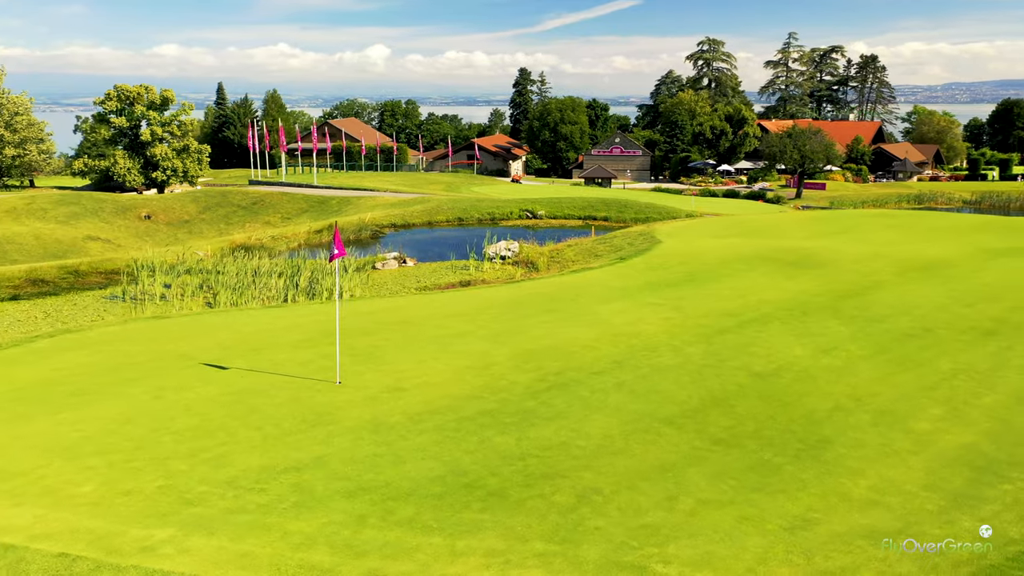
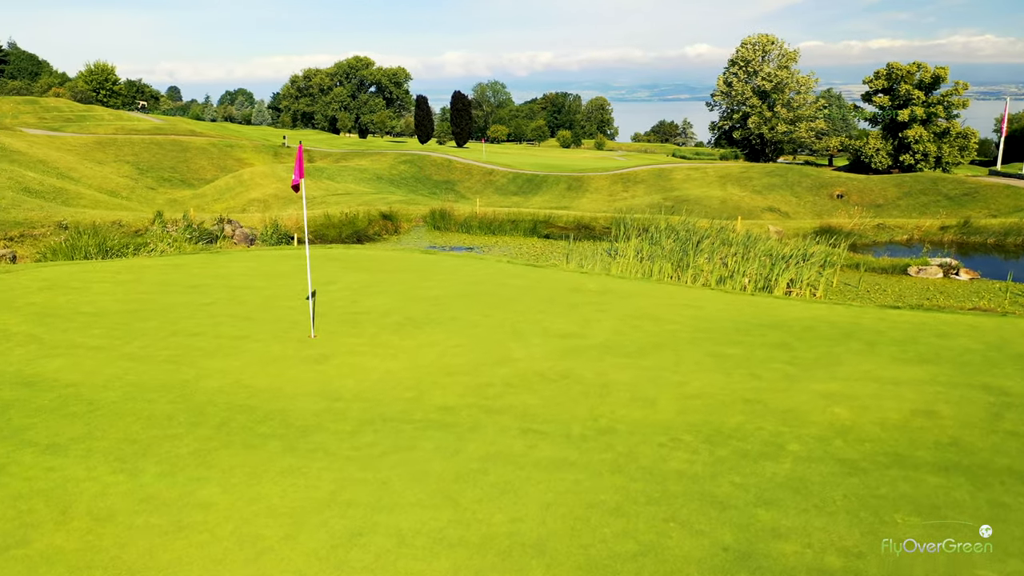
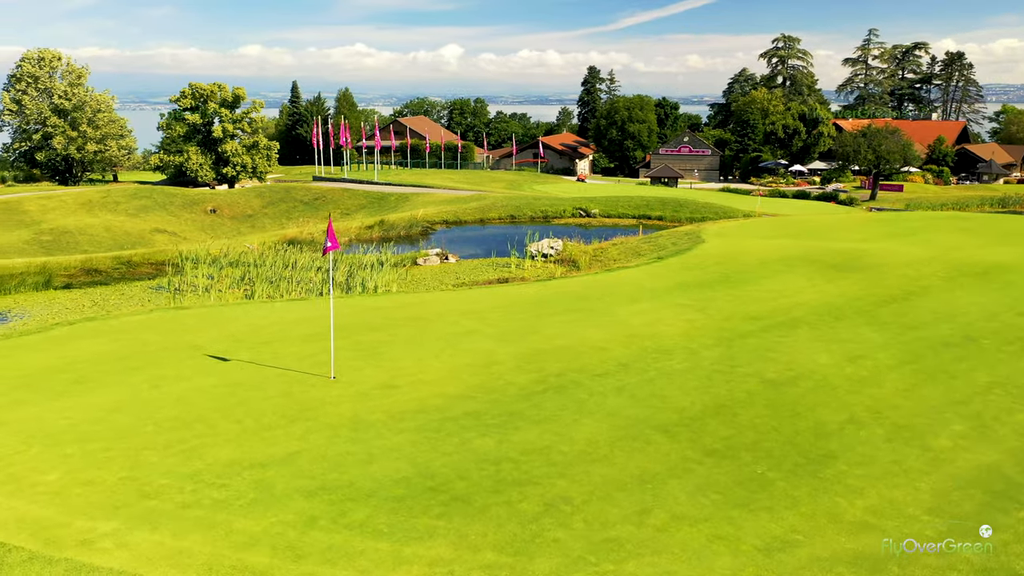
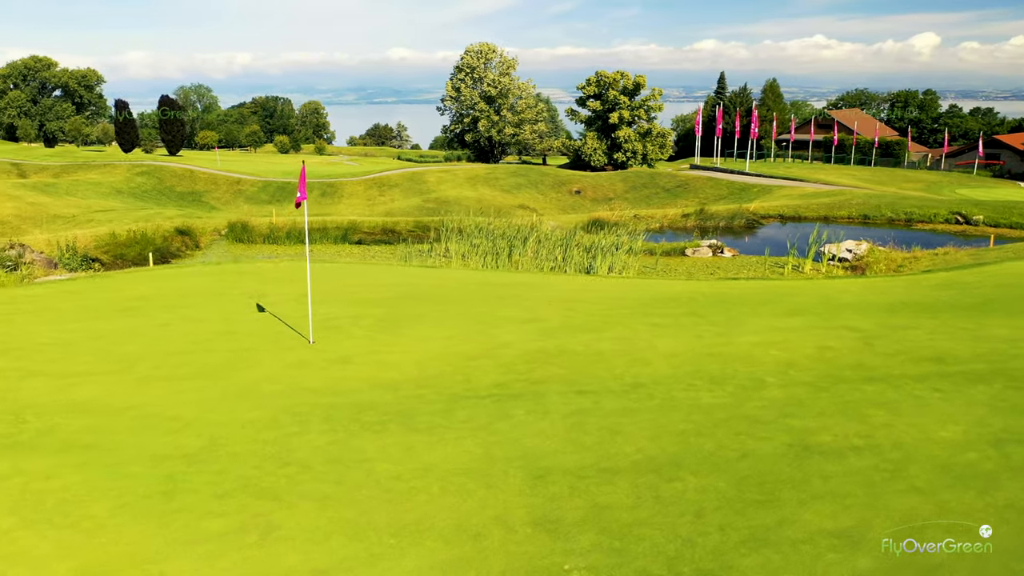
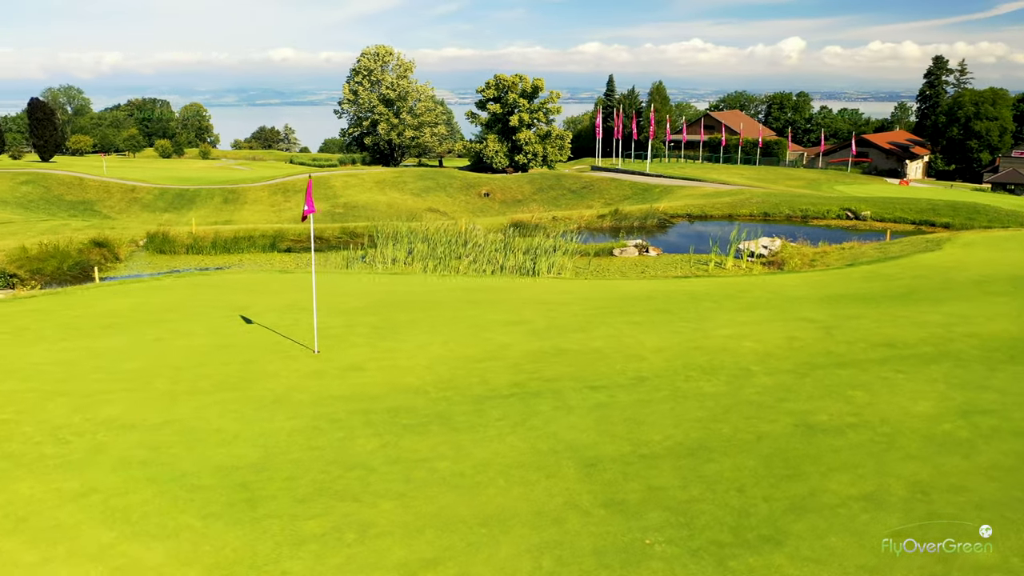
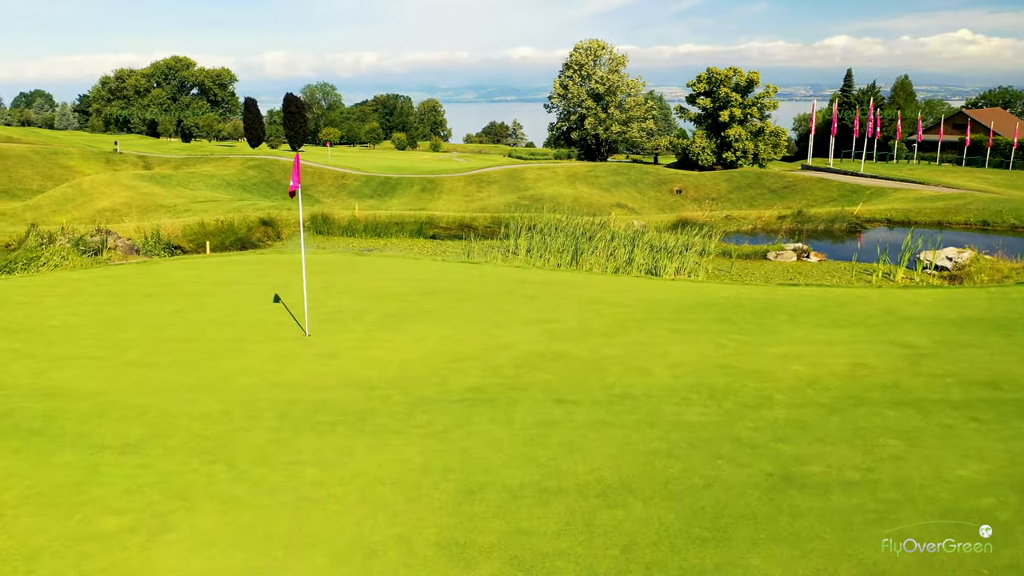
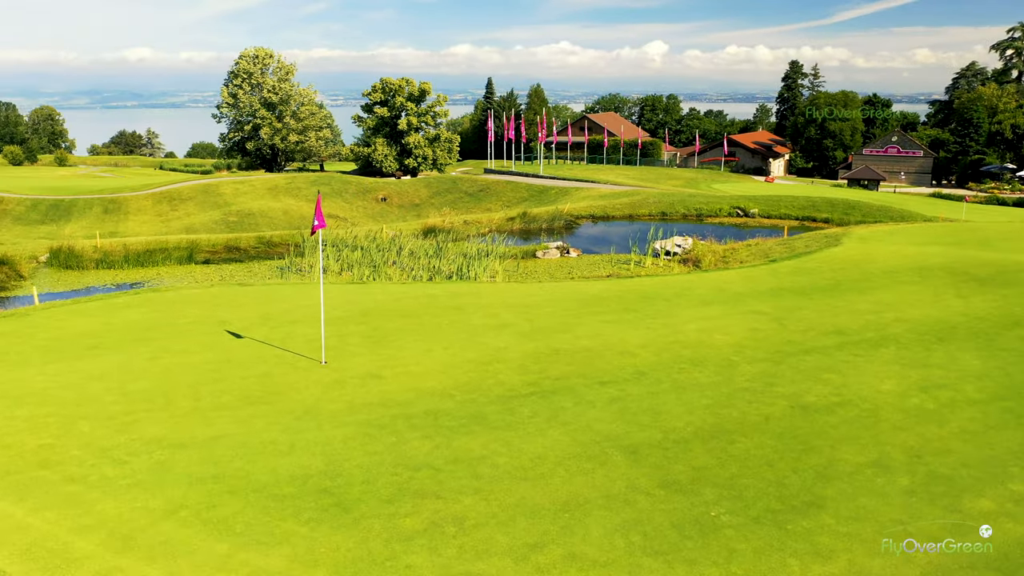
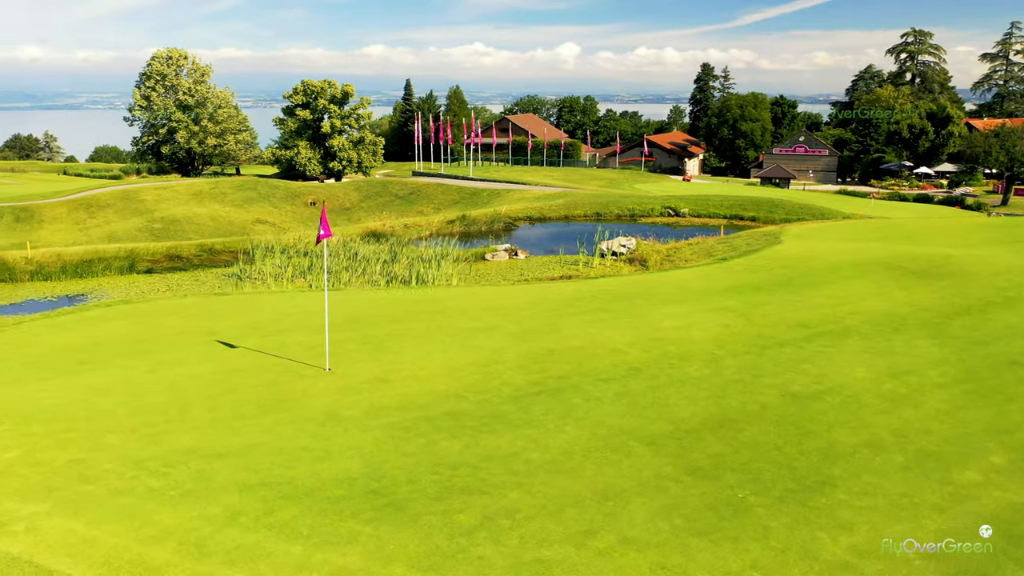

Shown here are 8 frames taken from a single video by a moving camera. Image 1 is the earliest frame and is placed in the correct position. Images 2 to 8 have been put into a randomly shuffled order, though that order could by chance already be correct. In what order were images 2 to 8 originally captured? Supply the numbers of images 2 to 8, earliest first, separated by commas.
3, 8, 7, 5, 4, 6, 2
